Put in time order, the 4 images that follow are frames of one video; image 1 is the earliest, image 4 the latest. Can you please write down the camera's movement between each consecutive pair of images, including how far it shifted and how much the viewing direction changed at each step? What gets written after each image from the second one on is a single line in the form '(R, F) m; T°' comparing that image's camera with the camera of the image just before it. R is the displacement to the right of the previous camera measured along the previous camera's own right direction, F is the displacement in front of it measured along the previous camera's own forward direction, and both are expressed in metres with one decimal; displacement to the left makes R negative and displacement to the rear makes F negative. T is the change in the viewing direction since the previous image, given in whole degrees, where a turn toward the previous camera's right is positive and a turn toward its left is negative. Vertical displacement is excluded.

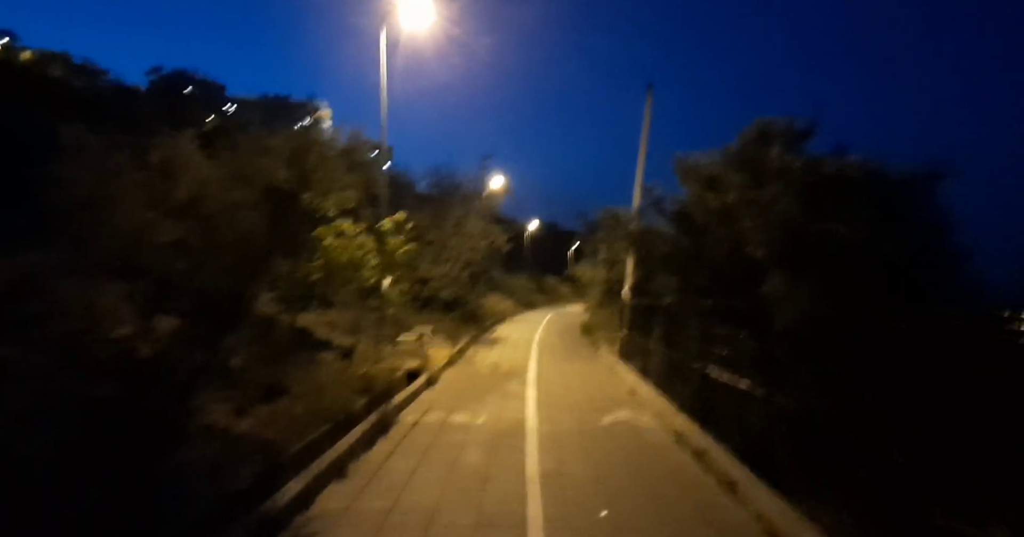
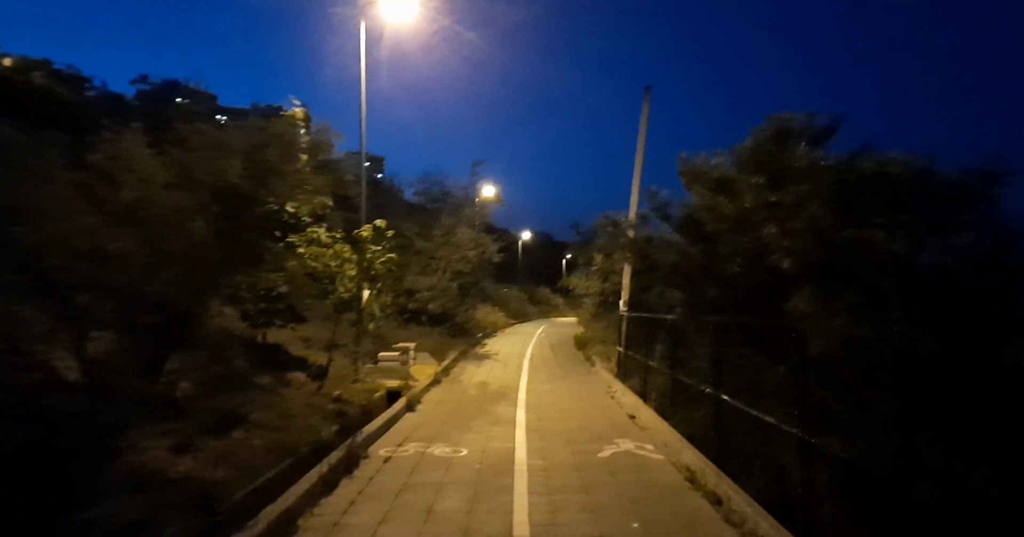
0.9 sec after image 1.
(+0.1, +1.1) m; +1°
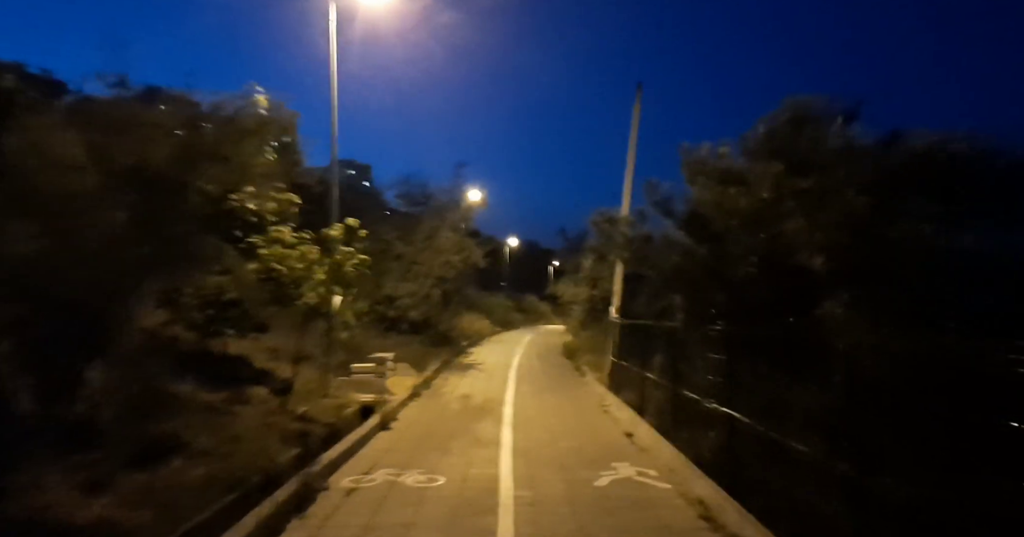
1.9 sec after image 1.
(0.0, +1.1) m; +1°
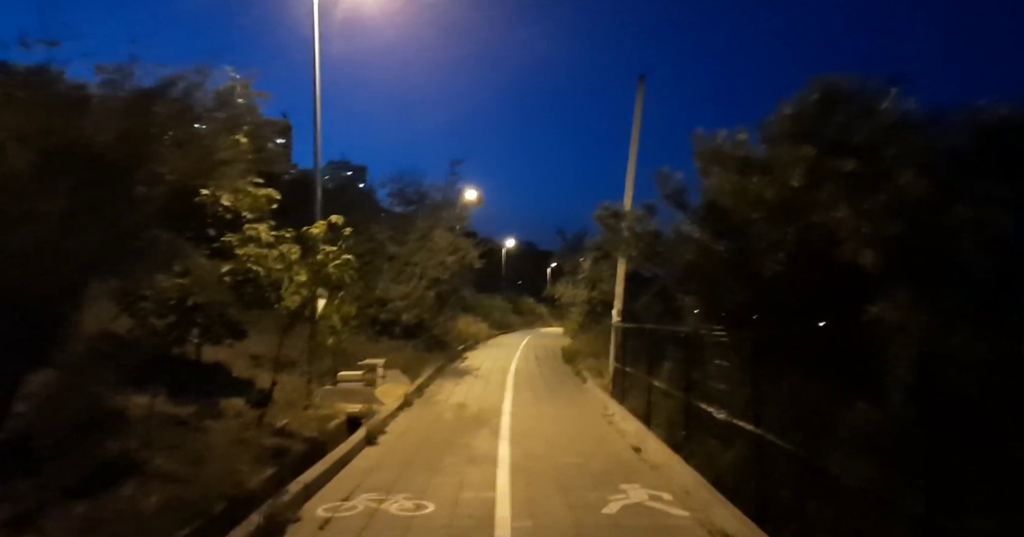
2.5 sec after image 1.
(0.0, +0.8) m; 0°
